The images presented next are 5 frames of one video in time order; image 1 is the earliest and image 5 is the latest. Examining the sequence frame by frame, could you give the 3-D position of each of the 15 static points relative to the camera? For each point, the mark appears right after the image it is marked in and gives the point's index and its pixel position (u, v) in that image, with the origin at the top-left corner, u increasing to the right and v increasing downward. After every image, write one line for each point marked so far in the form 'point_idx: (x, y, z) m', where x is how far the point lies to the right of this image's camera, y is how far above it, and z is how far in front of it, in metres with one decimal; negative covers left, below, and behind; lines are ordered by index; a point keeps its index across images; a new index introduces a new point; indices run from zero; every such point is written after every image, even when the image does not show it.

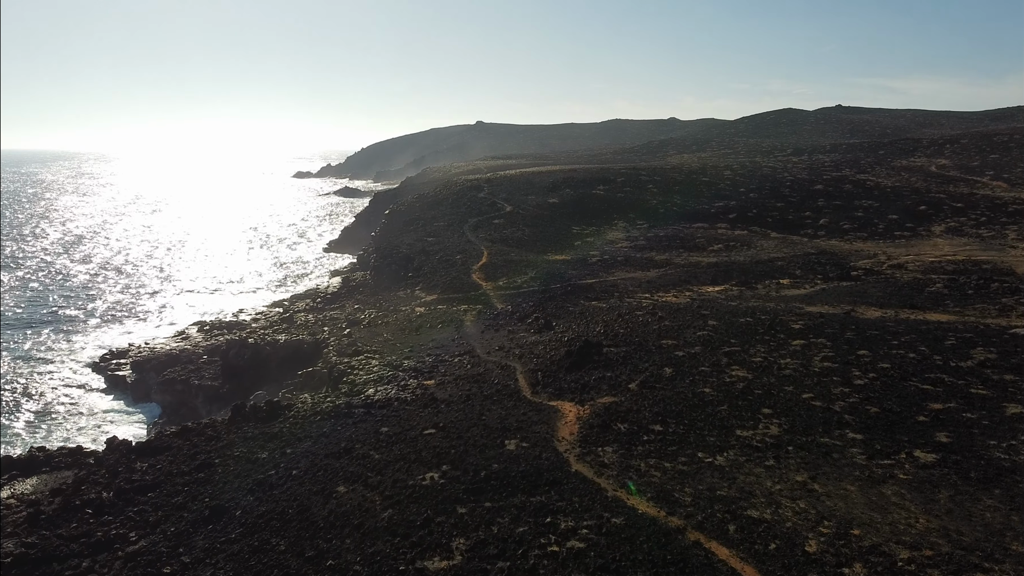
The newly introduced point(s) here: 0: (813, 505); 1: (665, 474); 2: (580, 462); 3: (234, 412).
0: (+4.1, -2.9, +11.0) m
1: (+2.3, -2.8, +12.1) m
2: (+1.0, -2.8, +12.7) m
3: (-6.2, -2.8, +18.0) m
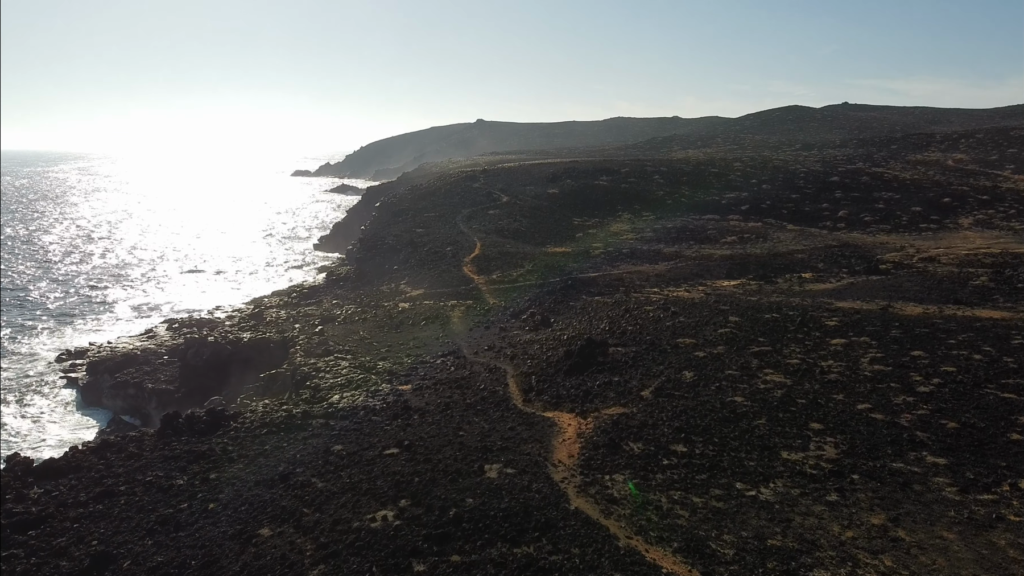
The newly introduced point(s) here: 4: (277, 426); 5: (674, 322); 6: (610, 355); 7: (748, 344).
0: (+3.9, -2.7, +7.9) m
1: (+2.1, -2.6, +9.1) m
2: (+0.8, -2.5, +9.6) m
3: (-6.5, -2.5, +15.0) m
4: (-4.3, -2.5, +14.7) m
5: (+3.9, -0.8, +19.6) m
6: (+2.0, -1.4, +16.7) m
7: (+4.9, -1.2, +16.8) m
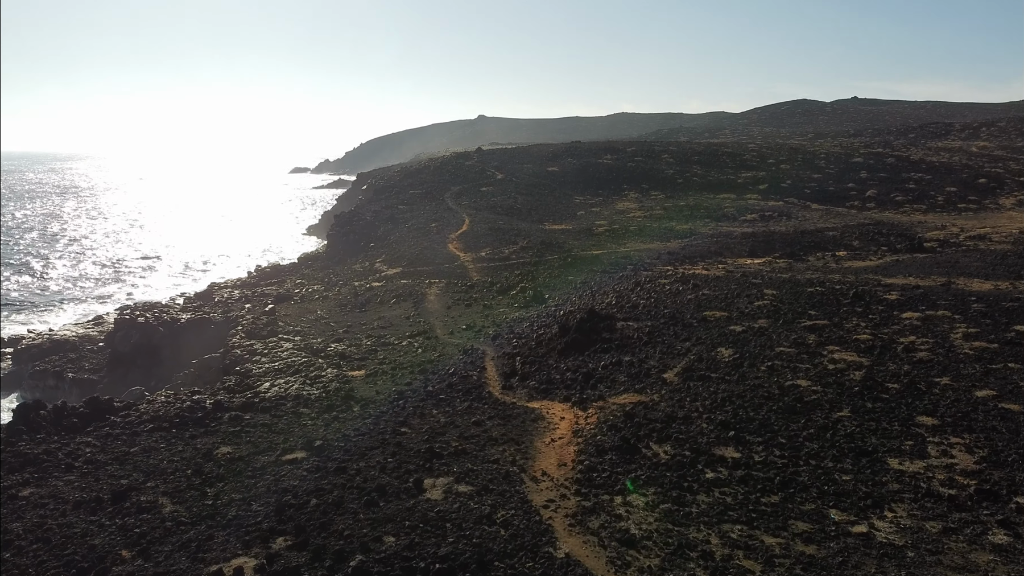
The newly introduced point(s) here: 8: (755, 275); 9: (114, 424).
0: (+3.5, -2.0, +4.1) m
1: (+1.7, -1.8, +5.3) m
2: (+0.4, -1.8, +5.8) m
3: (-6.8, -1.8, +11.2) m
4: (-4.6, -1.8, +10.9) m
5: (+3.6, -0.1, +15.8) m
6: (+1.7, -0.7, +12.9) m
7: (+4.6, -0.5, +13.0) m
8: (+6.0, +0.3, +19.8) m
9: (-5.4, -1.8, +11.0) m
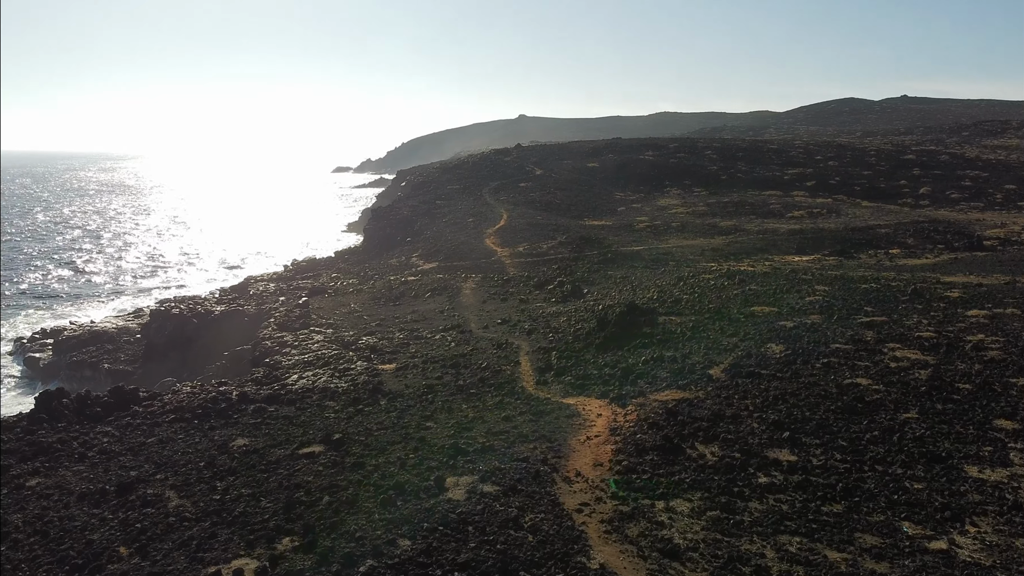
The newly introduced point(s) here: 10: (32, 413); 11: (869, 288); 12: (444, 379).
0: (+3.6, -1.9, +3.4) m
1: (+1.9, -1.7, +4.6) m
2: (+0.6, -1.6, +5.2) m
3: (-6.3, -1.6, +10.9) m
4: (-4.2, -1.6, +10.5) m
5: (+4.3, 0.0, +15.0) m
6: (+2.2, -0.6, +12.2) m
7: (+5.1, -0.4, +12.2) m
8: (+6.9, +0.4, +18.9) m
9: (-5.0, -1.7, +10.7) m
10: (-6.4, -1.7, +10.8) m
11: (+6.9, 0.0, +15.6) m
12: (-1.0, -1.3, +11.8) m
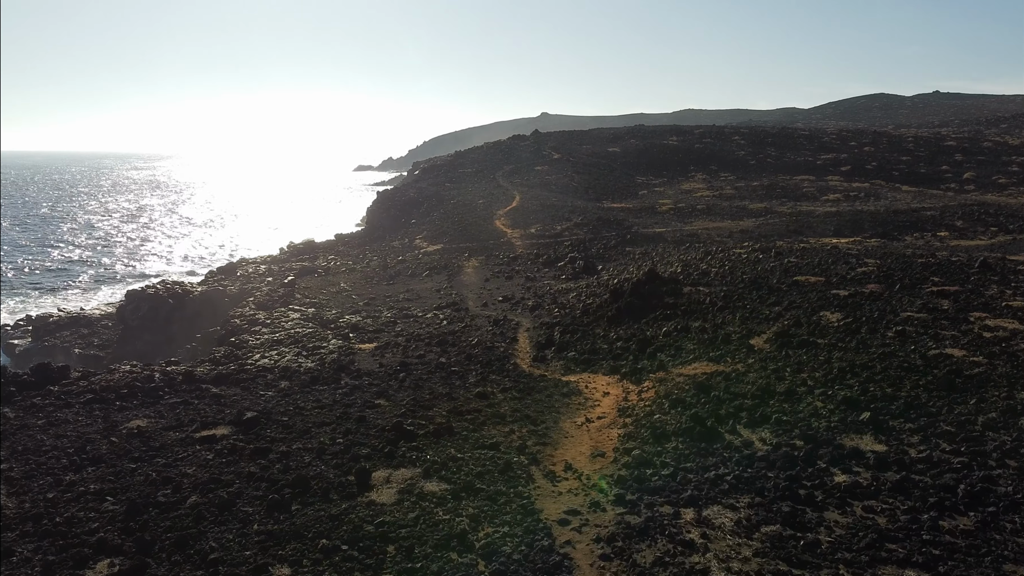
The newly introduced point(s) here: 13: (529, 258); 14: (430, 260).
0: (+3.3, -1.4, +1.3) m
1: (+1.6, -1.2, +2.6) m
2: (+0.4, -1.2, +3.3) m
3: (-6.4, -1.1, +9.2) m
4: (-4.3, -1.1, +8.7) m
5: (+4.3, +0.4, +13.0) m
6: (+2.2, -0.1, +10.2) m
7: (+5.1, +0.1, +10.1) m
8: (+7.0, +0.8, +16.8) m
9: (-5.0, -1.2, +8.9) m
10: (-6.5, -1.2, +9.1) m
11: (+7.0, +0.4, +13.5) m
12: (-1.0, -0.8, +9.9) m
13: (+0.5, +0.7, +18.4) m
14: (-1.9, +0.7, +19.6) m
